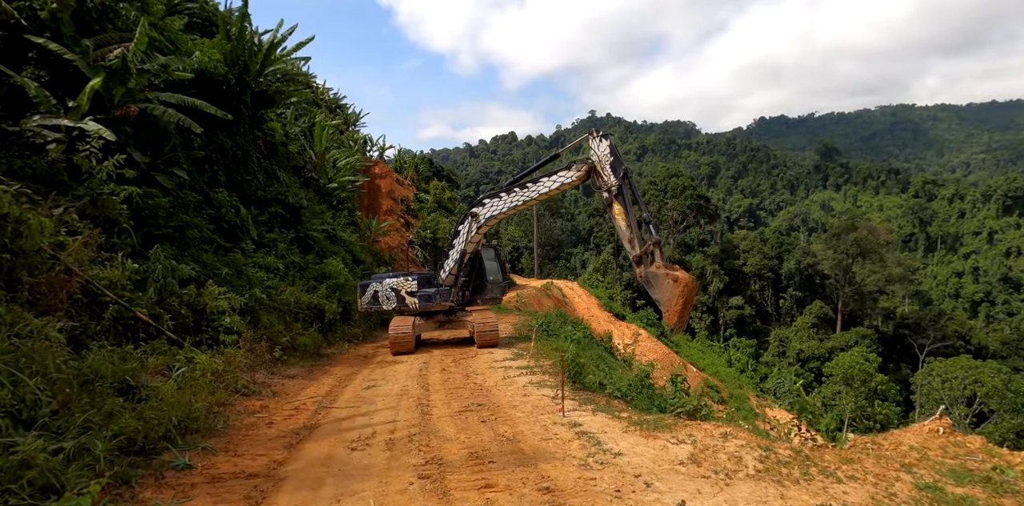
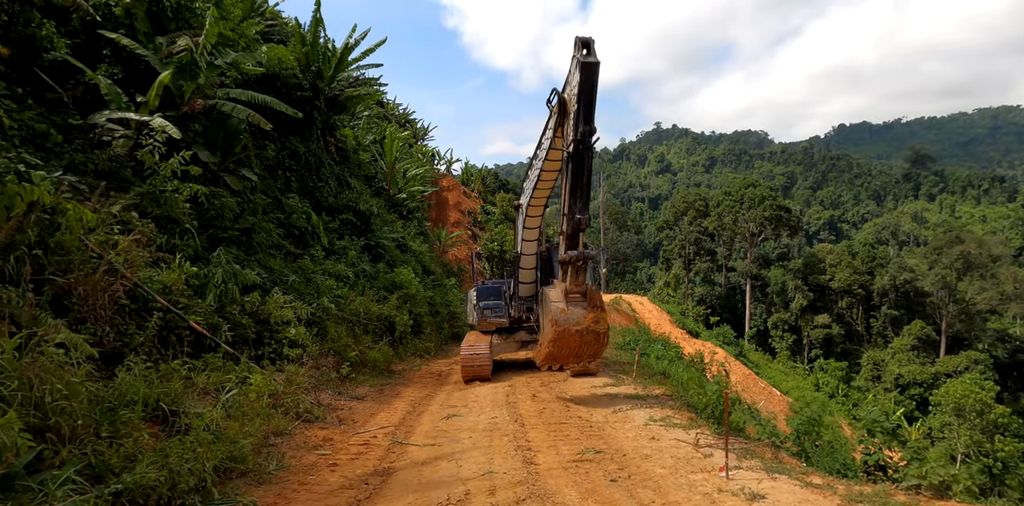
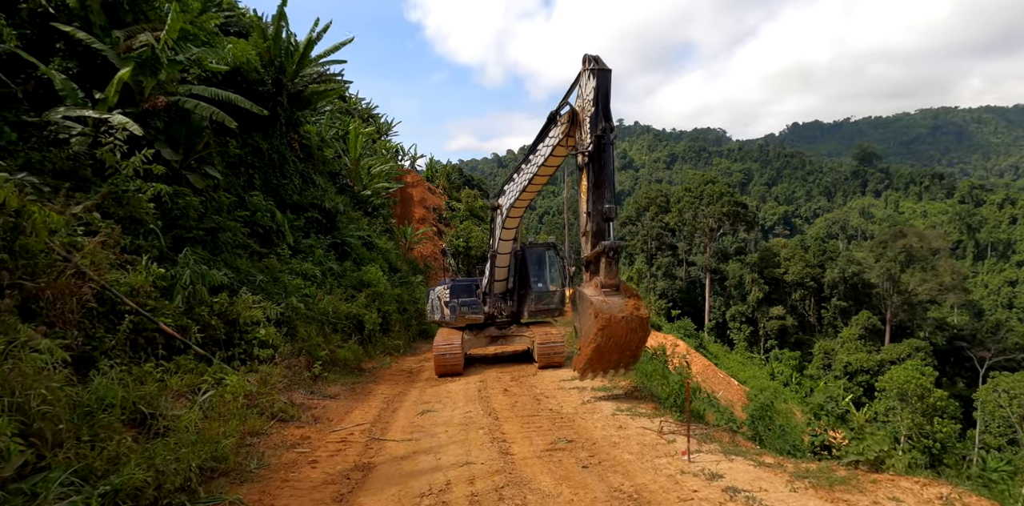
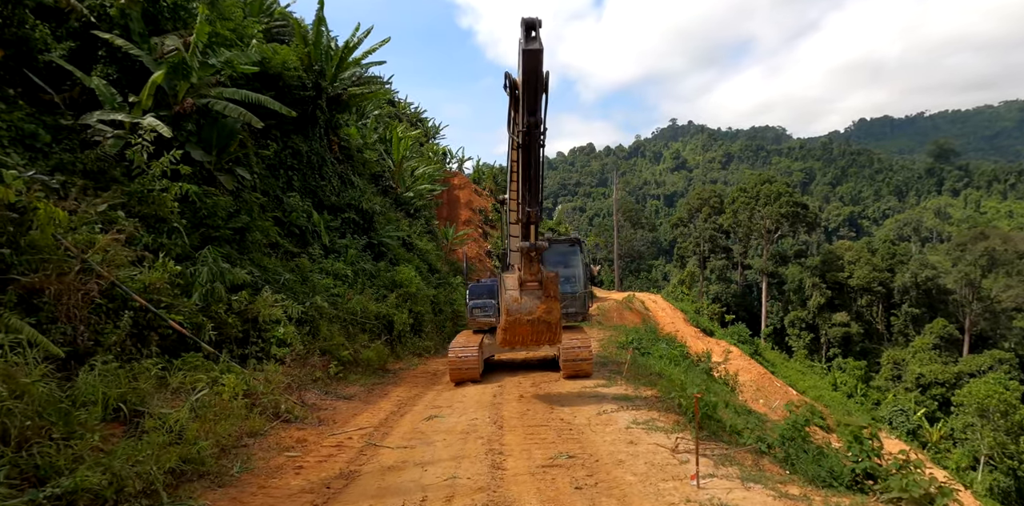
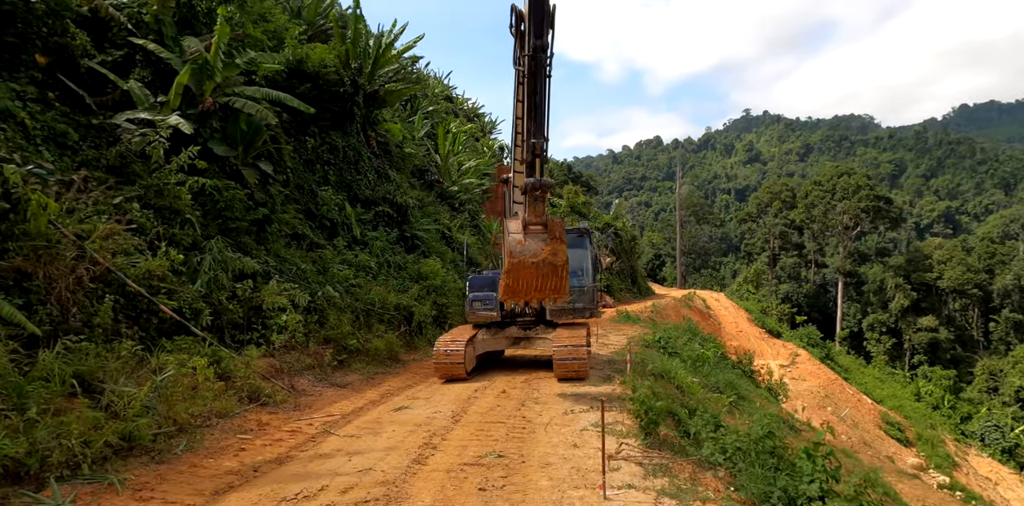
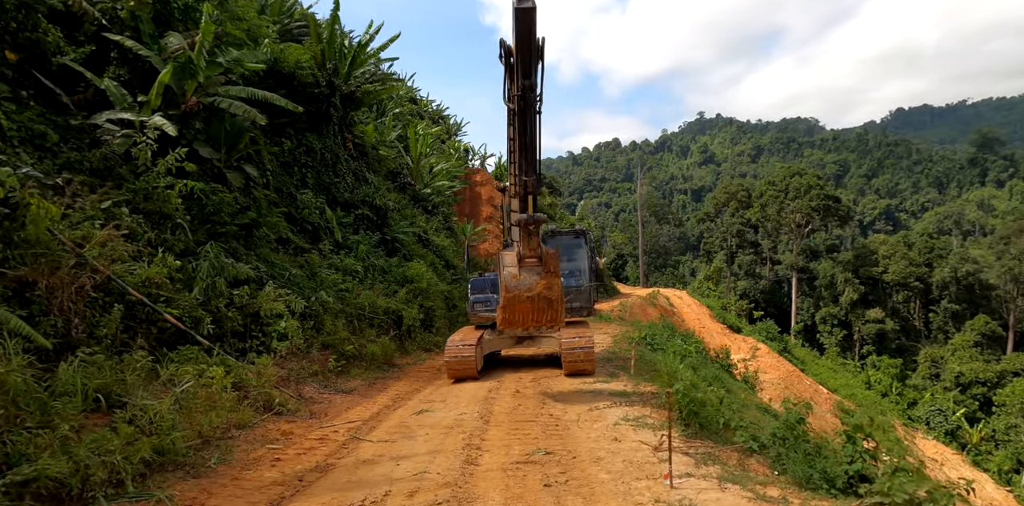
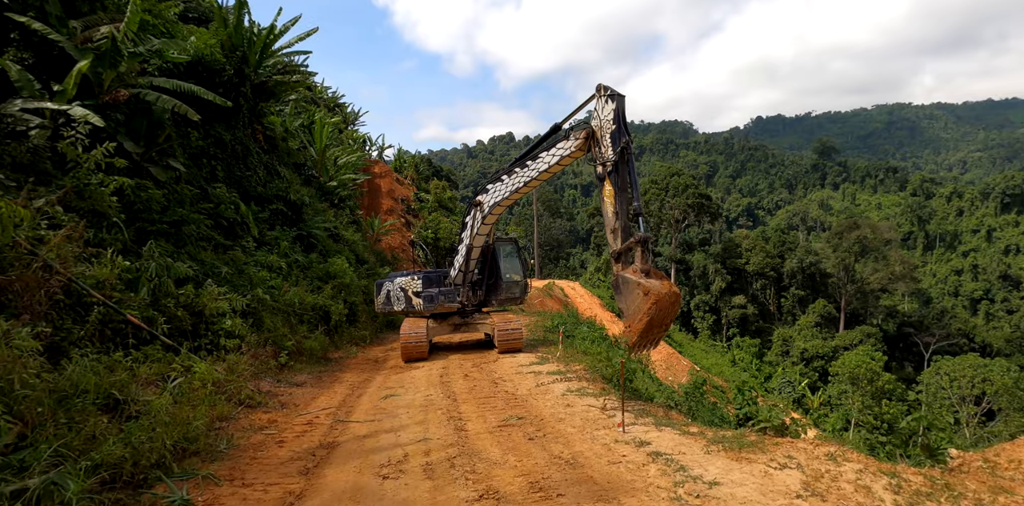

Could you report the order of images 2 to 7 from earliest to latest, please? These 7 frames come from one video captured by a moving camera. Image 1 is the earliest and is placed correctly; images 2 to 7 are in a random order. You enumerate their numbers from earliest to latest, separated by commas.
7, 3, 2, 4, 6, 5
